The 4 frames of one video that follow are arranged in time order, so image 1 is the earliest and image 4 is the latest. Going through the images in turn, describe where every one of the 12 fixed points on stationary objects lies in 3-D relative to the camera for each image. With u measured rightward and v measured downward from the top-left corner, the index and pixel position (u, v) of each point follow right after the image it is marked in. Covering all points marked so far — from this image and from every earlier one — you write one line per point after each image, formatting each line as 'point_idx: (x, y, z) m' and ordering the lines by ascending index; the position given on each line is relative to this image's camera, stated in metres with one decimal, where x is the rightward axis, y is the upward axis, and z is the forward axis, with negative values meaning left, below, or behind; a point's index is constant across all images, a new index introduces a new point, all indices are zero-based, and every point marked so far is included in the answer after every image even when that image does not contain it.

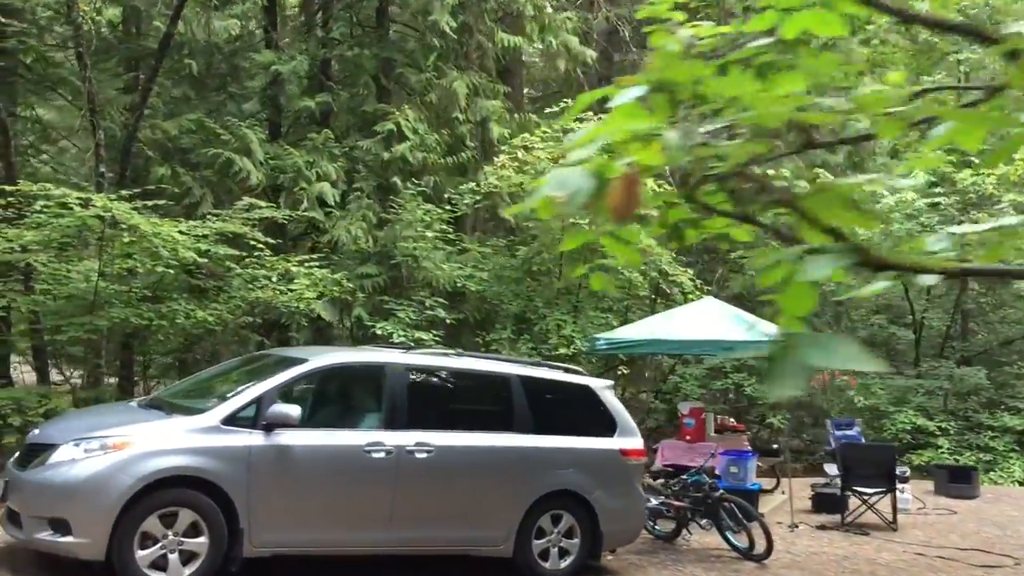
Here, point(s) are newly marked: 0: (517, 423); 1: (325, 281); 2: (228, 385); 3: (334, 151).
0: (0.0, -0.7, +6.3) m
1: (-1.6, +0.1, +10.0) m
2: (-1.5, -0.5, +6.3) m
3: (-1.7, +1.3, +11.4) m
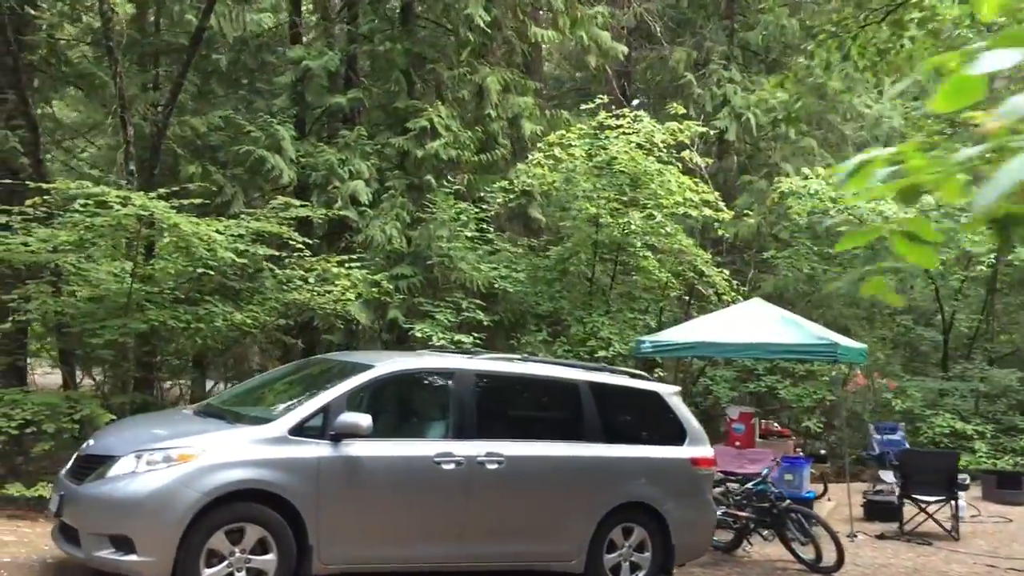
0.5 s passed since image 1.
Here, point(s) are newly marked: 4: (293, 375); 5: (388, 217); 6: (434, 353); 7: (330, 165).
0: (+0.4, -0.7, +6.0) m
1: (-1.2, +0.1, +9.7) m
2: (-1.2, -0.5, +6.0) m
3: (-1.4, +1.3, +11.1) m
4: (-1.2, -0.5, +6.3) m
5: (-1.1, +0.7, +10.8) m
6: (-0.4, -0.3, +5.9) m
7: (-1.7, +1.1, +10.8) m
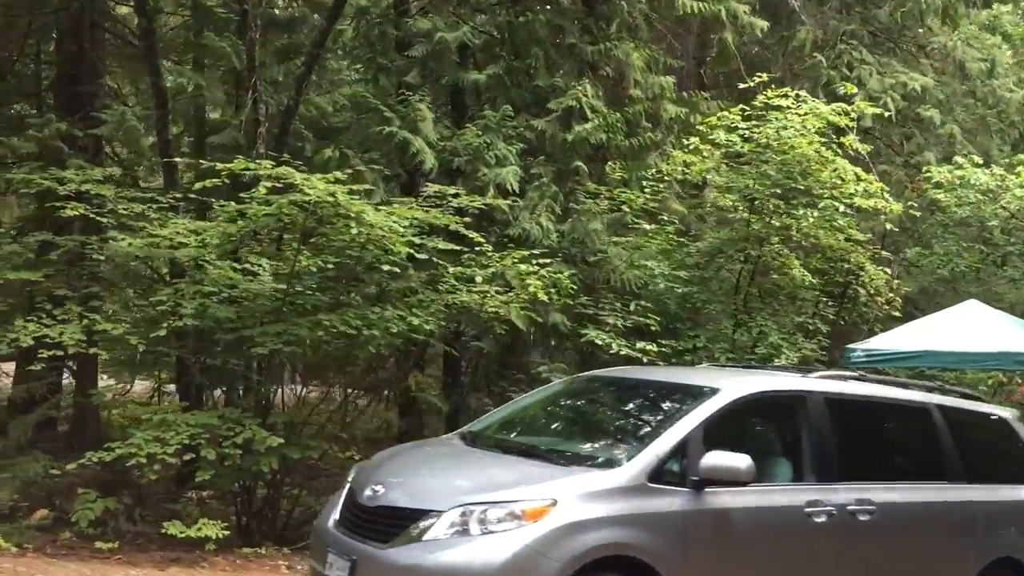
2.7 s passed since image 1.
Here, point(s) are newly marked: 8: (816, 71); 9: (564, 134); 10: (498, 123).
0: (+1.8, -0.7, +4.8) m
1: (+0.1, +0.1, +8.4) m
2: (+0.3, -0.5, +4.8) m
3: (0.0, +1.3, +9.9) m
4: (+0.2, -0.5, +5.1) m
5: (+0.2, +0.7, +9.6) m
6: (+1.0, -0.3, +4.7) m
7: (-0.3, +1.1, +9.5) m
8: (+3.5, +2.5, +13.5) m
9: (+0.5, +1.3, +10.1) m
10: (-0.1, +1.4, +9.9) m
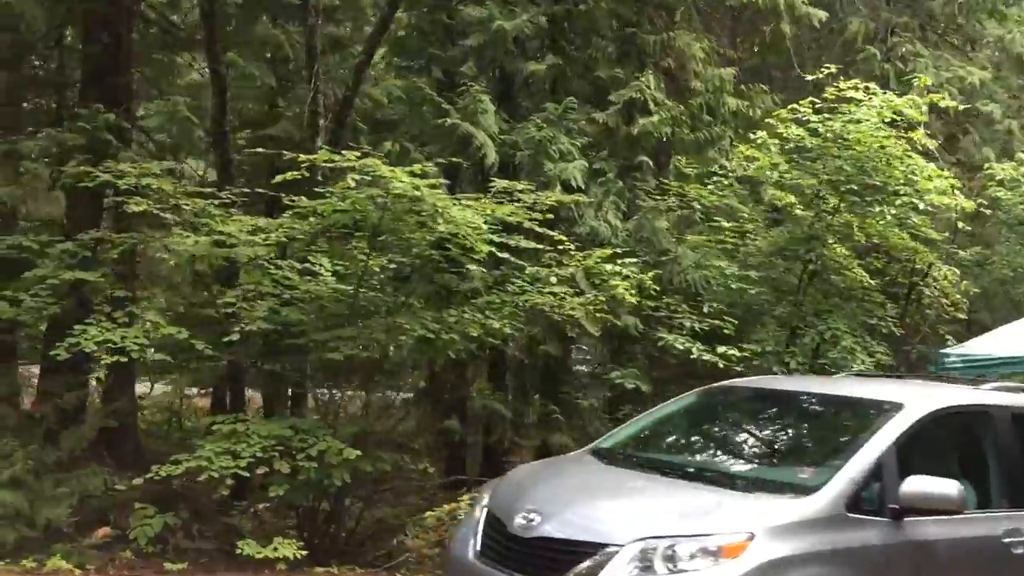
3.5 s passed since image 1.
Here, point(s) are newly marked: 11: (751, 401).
0: (+2.3, -0.8, +4.4) m
1: (+0.6, +0.1, +8.0) m
2: (+0.8, -0.5, +4.3) m
3: (+0.5, +1.3, +9.5) m
4: (+0.7, -0.5, +4.7) m
5: (+0.7, +0.6, +9.1) m
6: (+1.5, -0.3, +4.2) m
7: (+0.2, +1.1, +9.1) m
8: (+4.0, +2.5, +13.1) m
9: (+1.0, +1.3, +9.6) m
10: (+0.4, +1.4, +9.4) m
11: (+0.9, -0.4, +4.5) m
